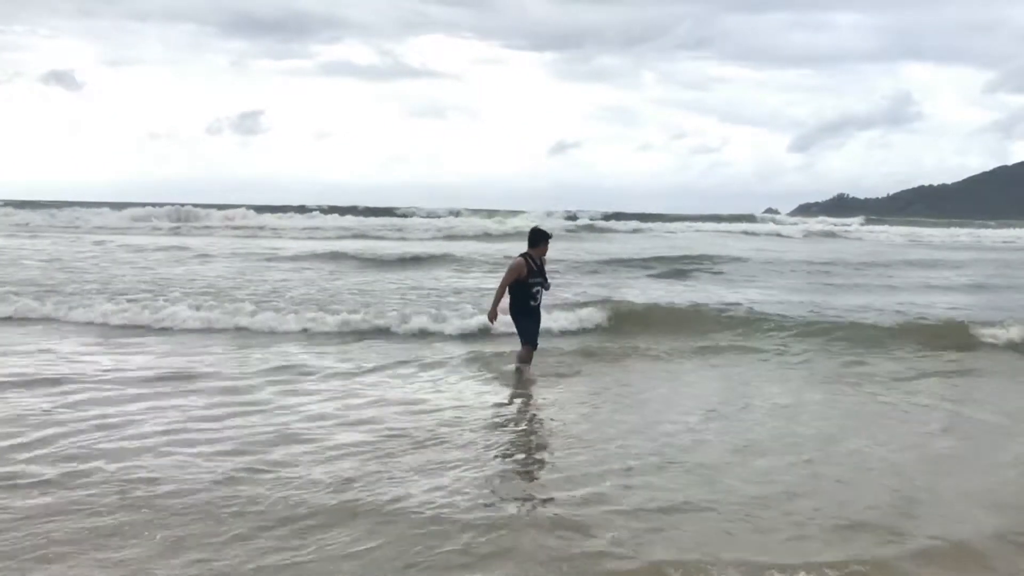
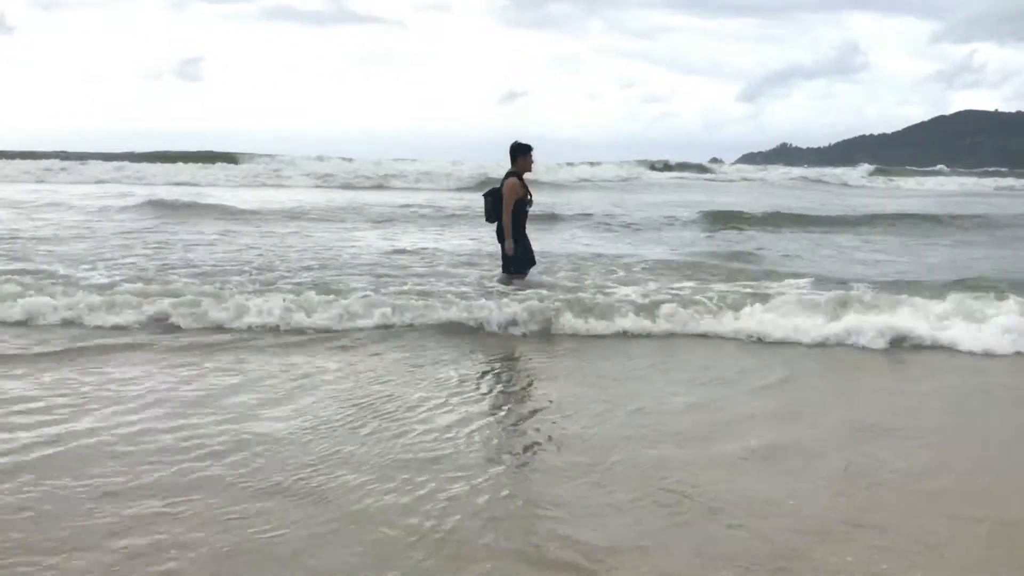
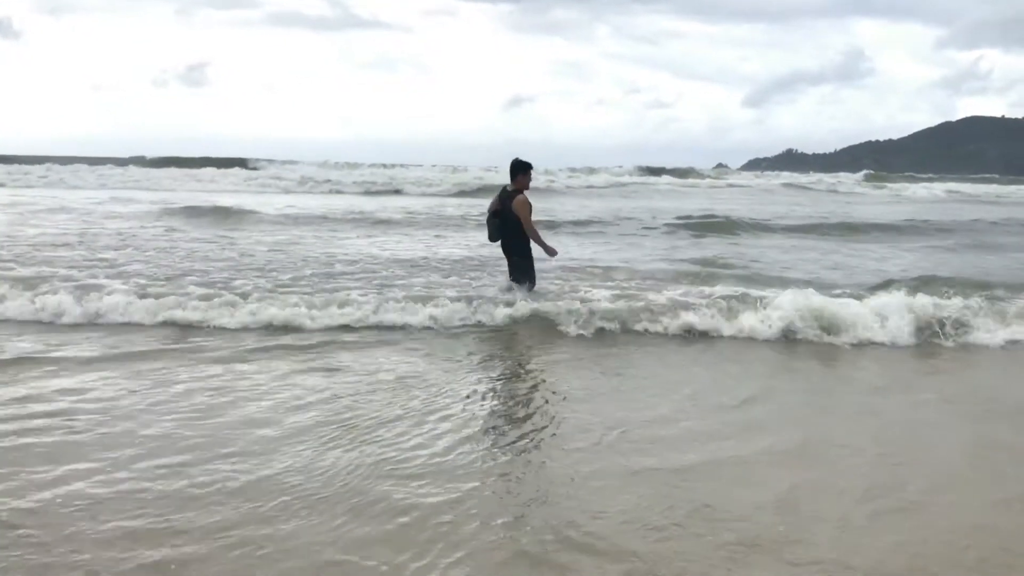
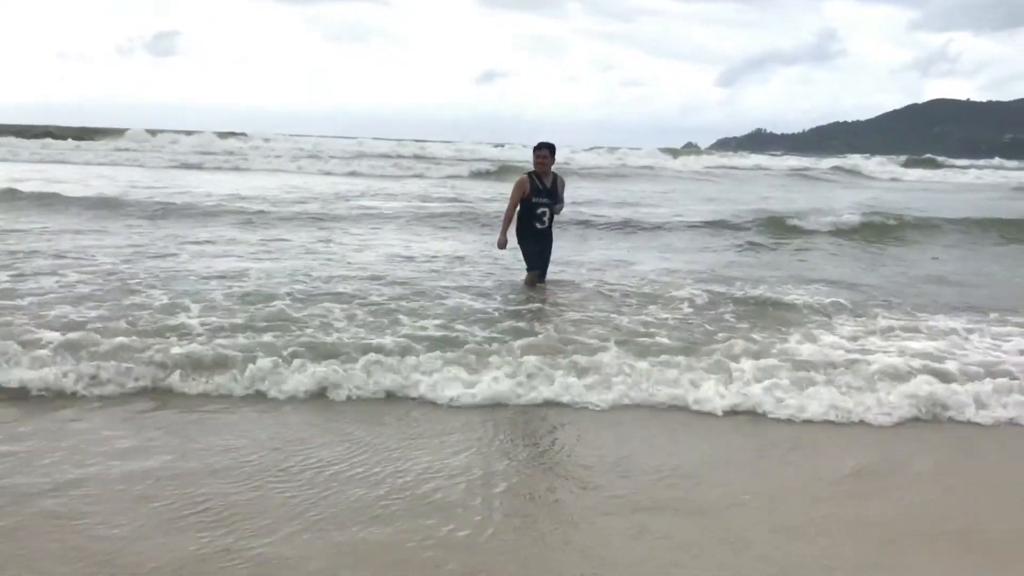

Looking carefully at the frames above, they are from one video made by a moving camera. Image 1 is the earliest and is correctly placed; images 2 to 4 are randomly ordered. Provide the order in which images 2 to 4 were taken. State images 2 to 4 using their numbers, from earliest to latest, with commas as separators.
3, 2, 4
